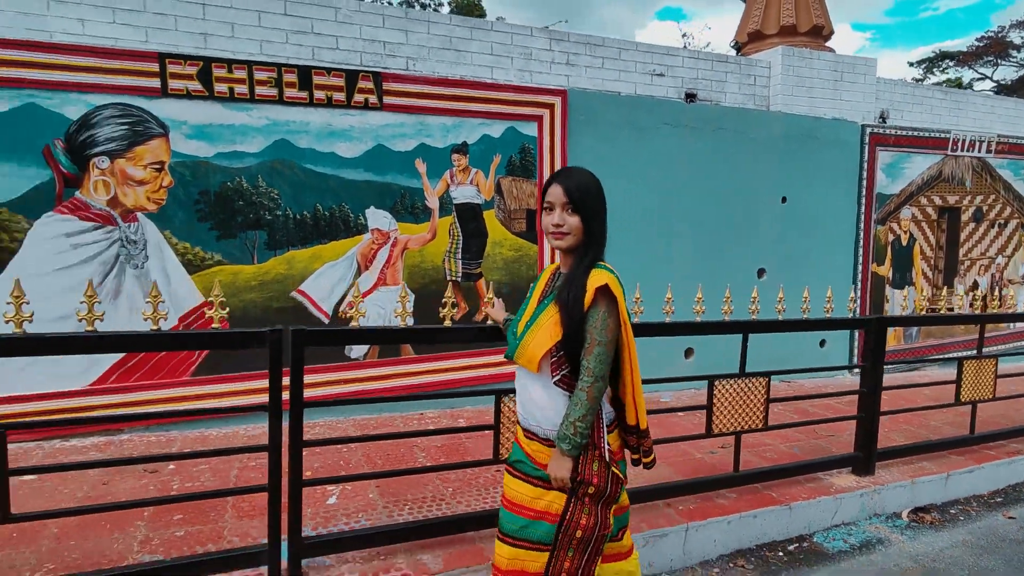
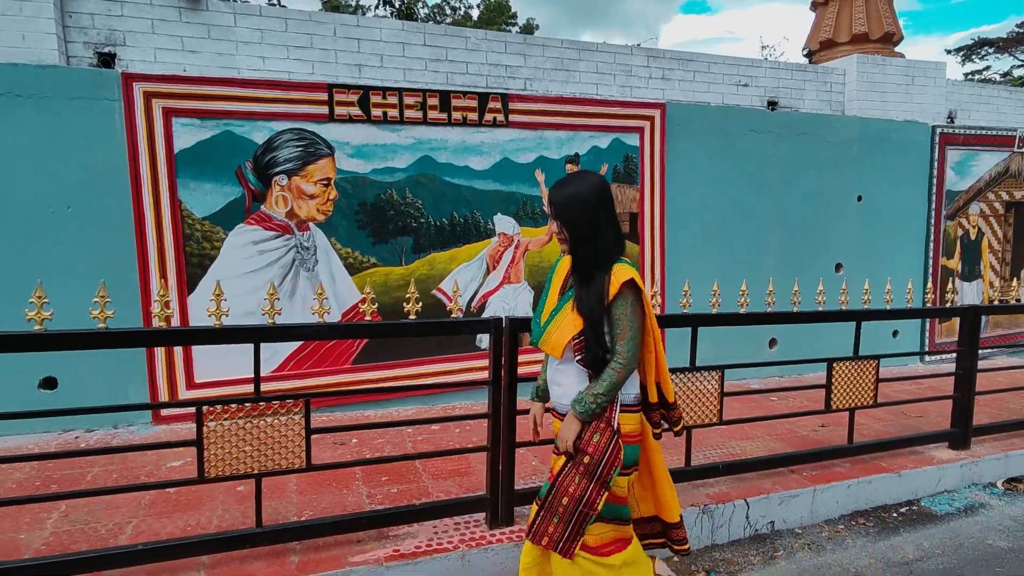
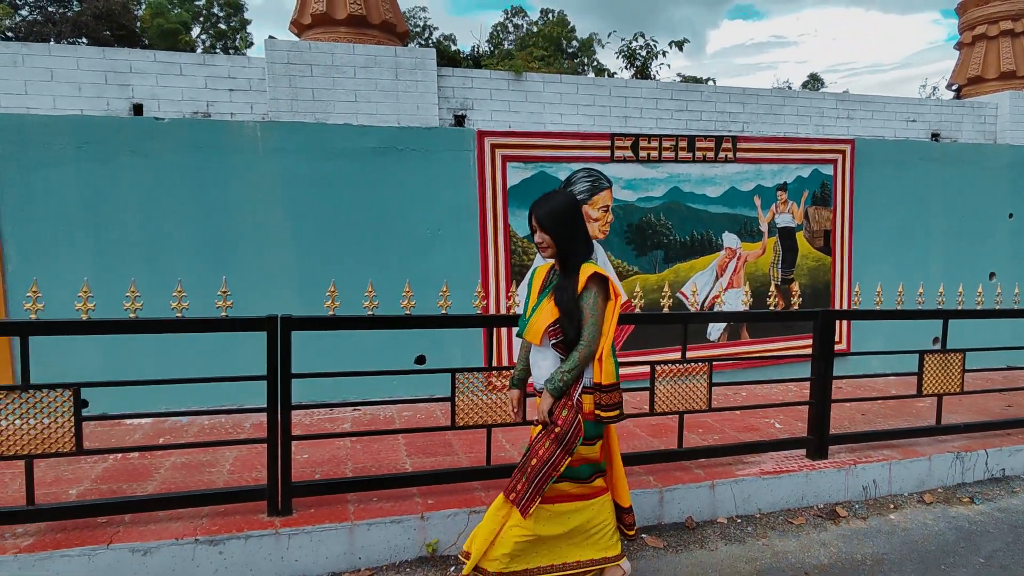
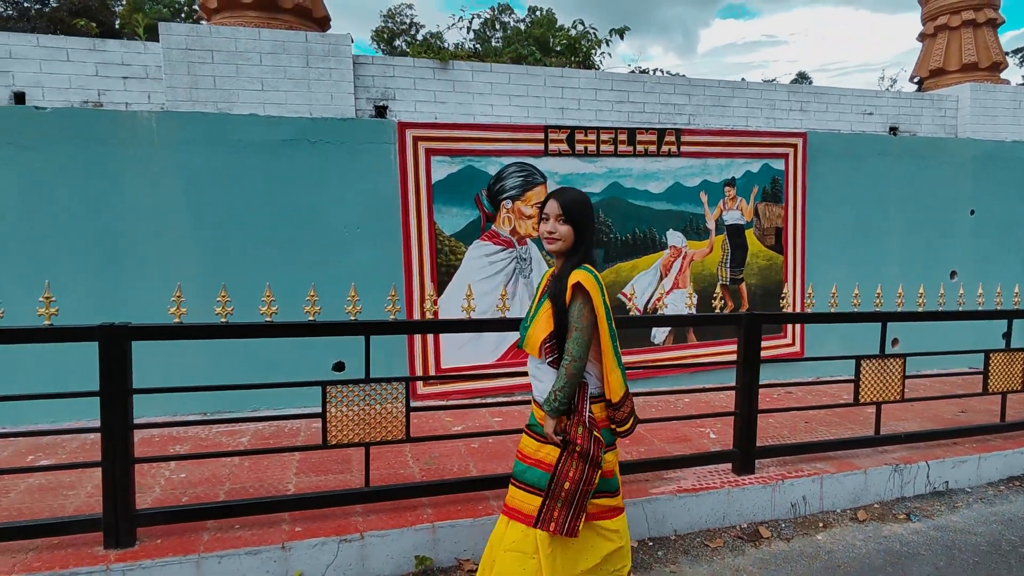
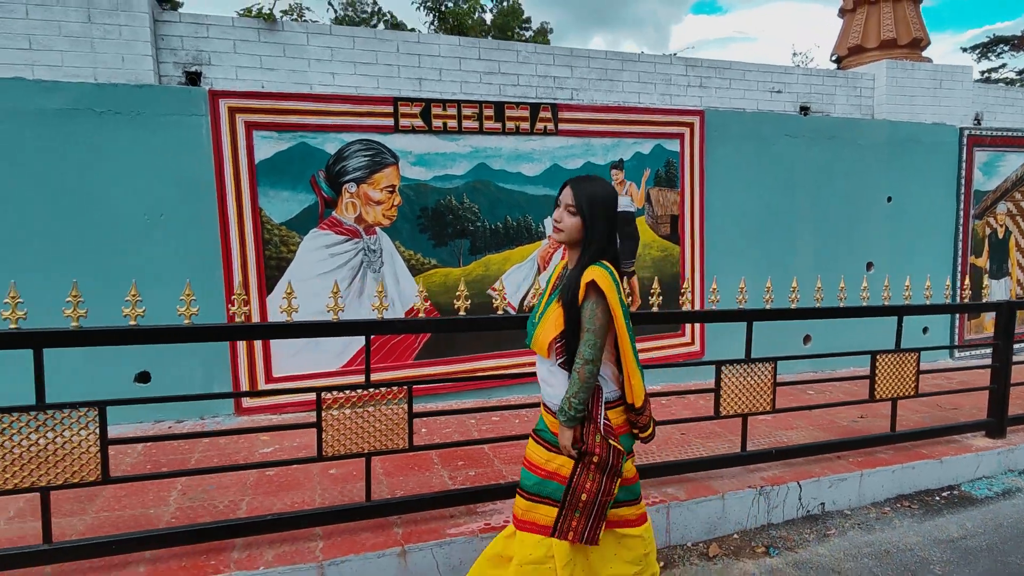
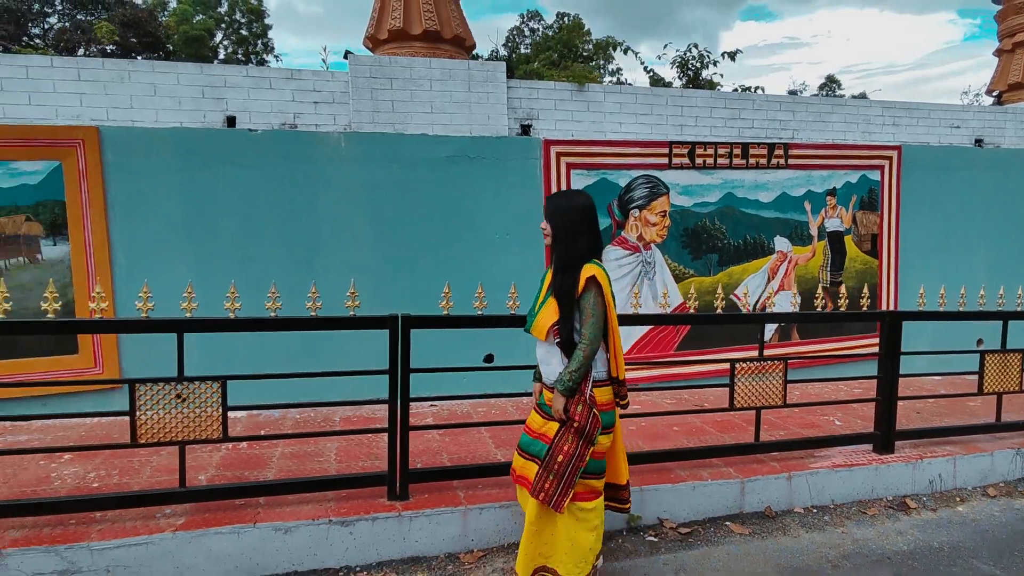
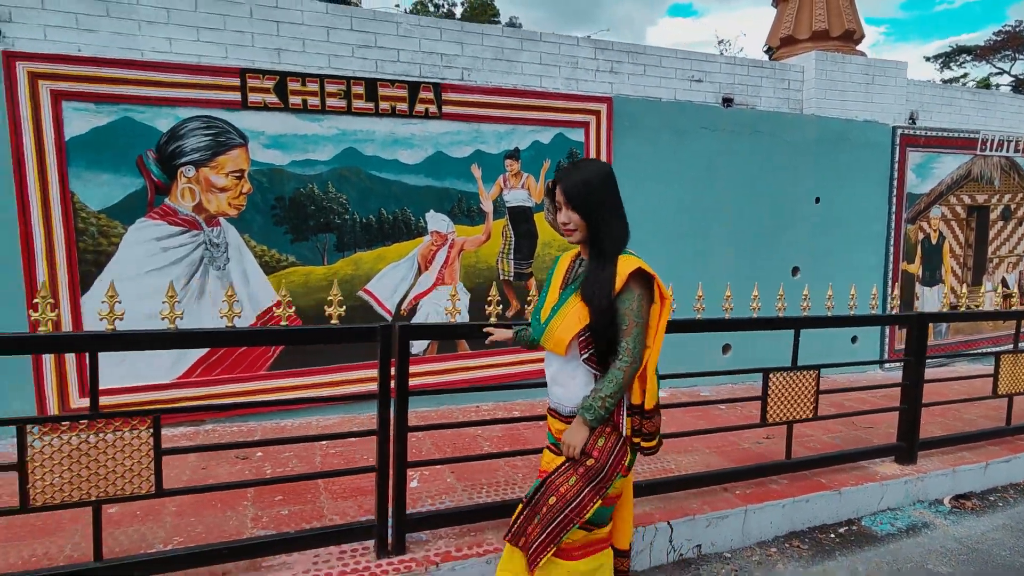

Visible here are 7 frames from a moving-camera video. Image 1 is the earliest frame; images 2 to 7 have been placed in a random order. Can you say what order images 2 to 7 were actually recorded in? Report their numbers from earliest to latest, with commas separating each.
7, 2, 5, 4, 3, 6
